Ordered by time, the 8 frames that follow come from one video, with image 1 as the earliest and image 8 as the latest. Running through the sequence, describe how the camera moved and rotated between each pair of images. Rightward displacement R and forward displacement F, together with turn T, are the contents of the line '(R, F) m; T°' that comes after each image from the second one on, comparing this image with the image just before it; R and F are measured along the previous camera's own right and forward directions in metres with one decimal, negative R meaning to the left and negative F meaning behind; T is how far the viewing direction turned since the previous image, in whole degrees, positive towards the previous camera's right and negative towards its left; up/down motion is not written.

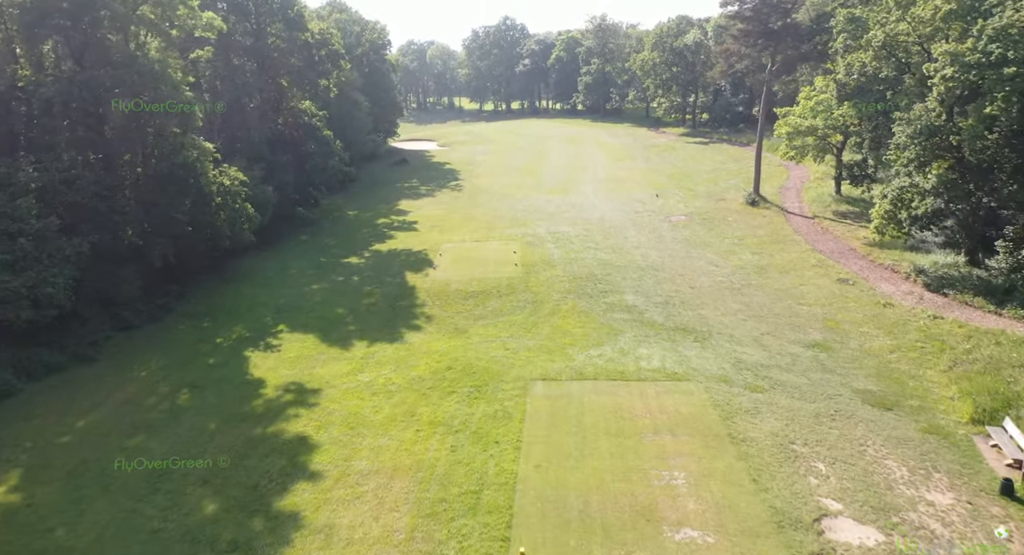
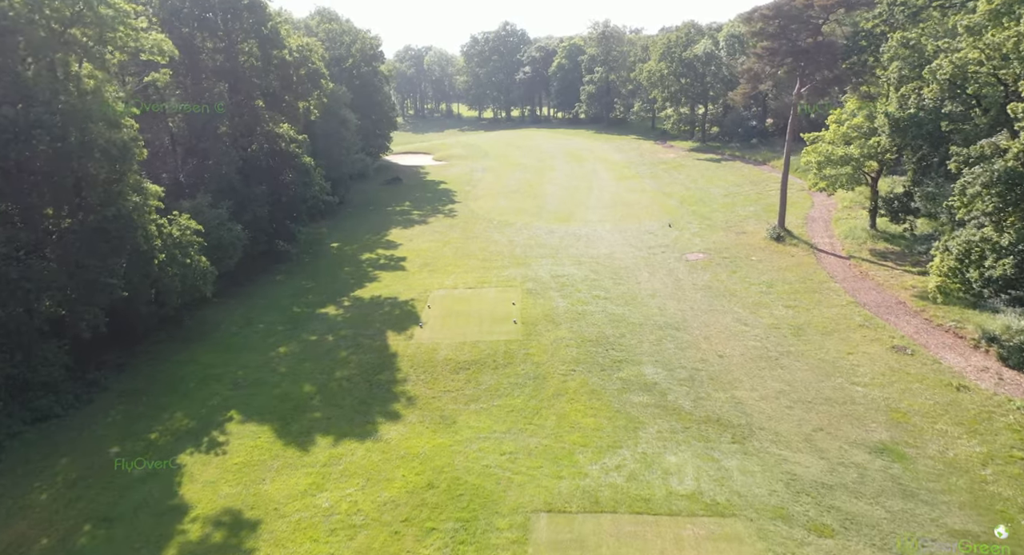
(+0.1, +3.5) m; 0°
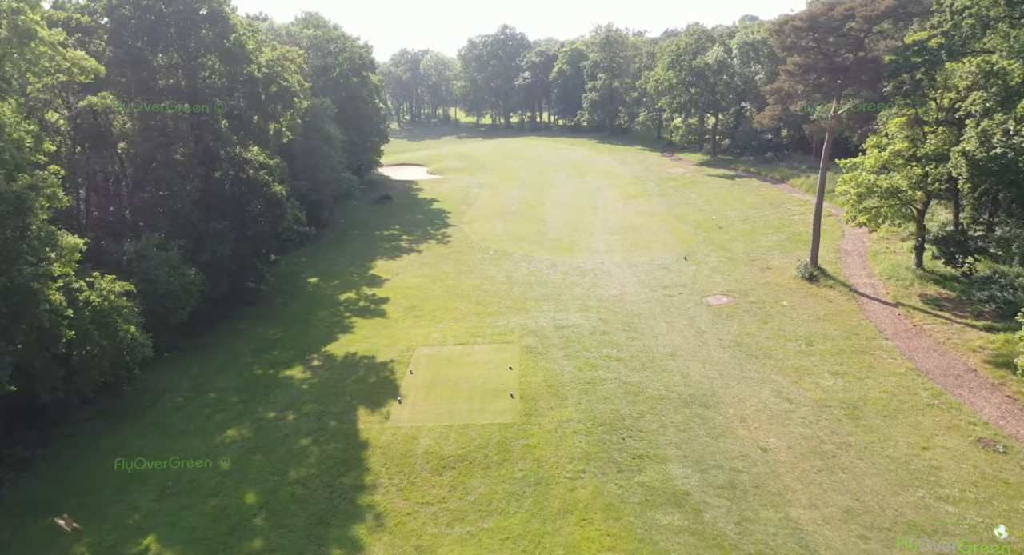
(+0.1, +3.8) m; 0°
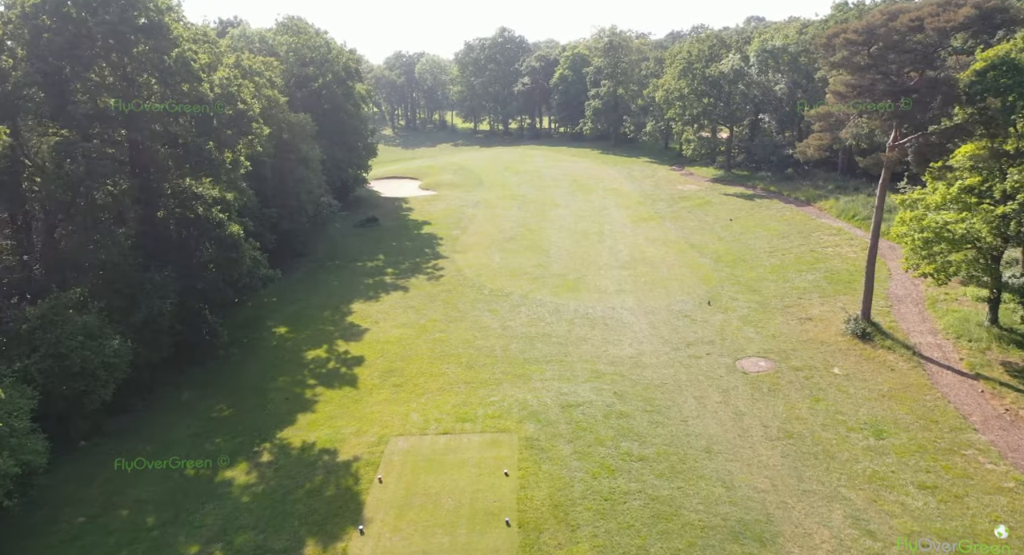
(+0.1, +4.4) m; 0°
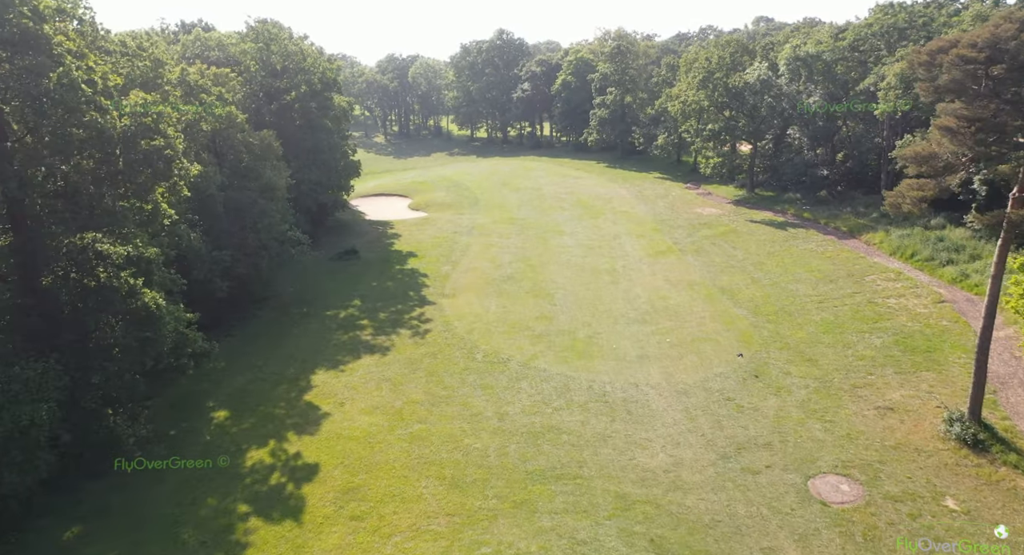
(0.0, +5.8) m; 0°
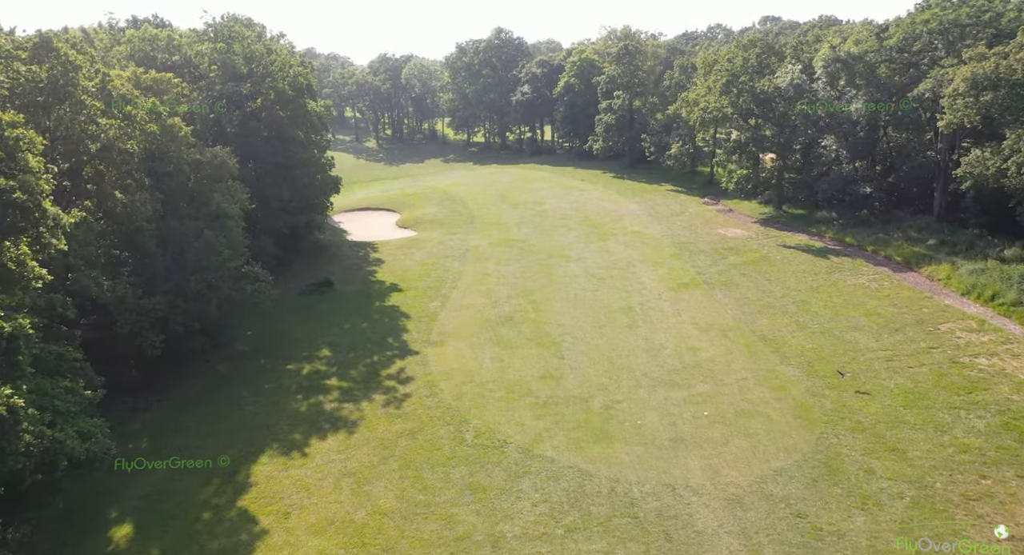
(0.0, +5.6) m; 0°
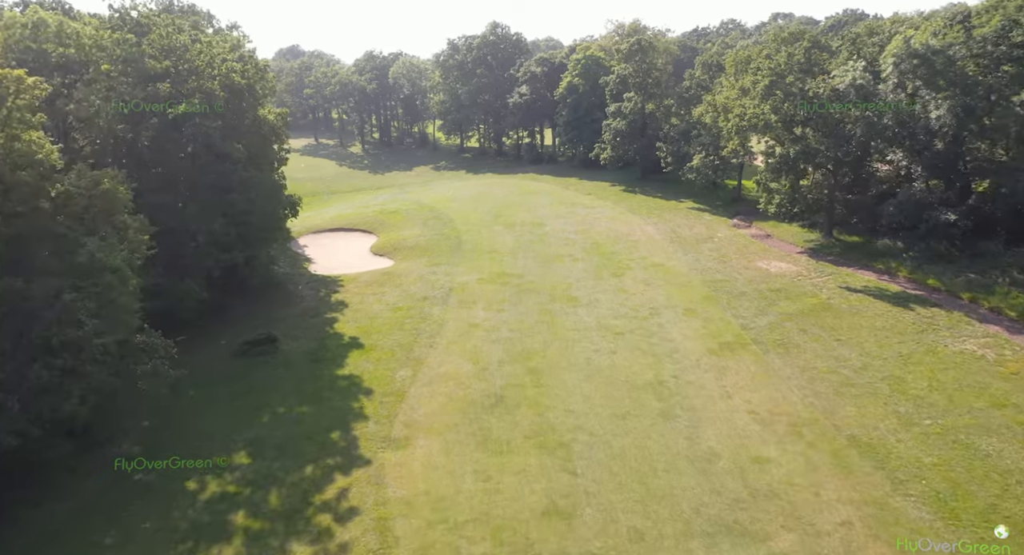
(+0.2, +8.0) m; 0°
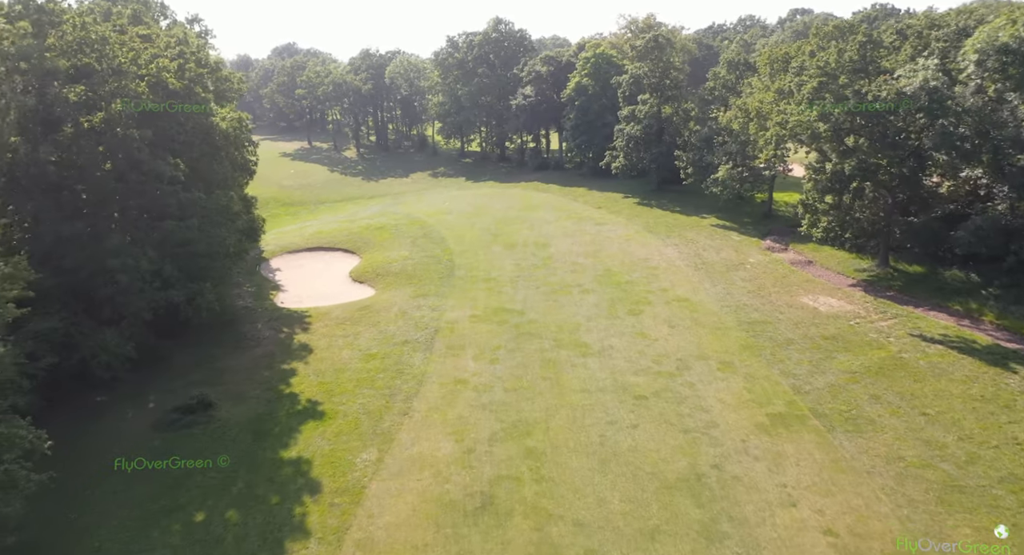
(+0.4, +5.7) m; -1°
